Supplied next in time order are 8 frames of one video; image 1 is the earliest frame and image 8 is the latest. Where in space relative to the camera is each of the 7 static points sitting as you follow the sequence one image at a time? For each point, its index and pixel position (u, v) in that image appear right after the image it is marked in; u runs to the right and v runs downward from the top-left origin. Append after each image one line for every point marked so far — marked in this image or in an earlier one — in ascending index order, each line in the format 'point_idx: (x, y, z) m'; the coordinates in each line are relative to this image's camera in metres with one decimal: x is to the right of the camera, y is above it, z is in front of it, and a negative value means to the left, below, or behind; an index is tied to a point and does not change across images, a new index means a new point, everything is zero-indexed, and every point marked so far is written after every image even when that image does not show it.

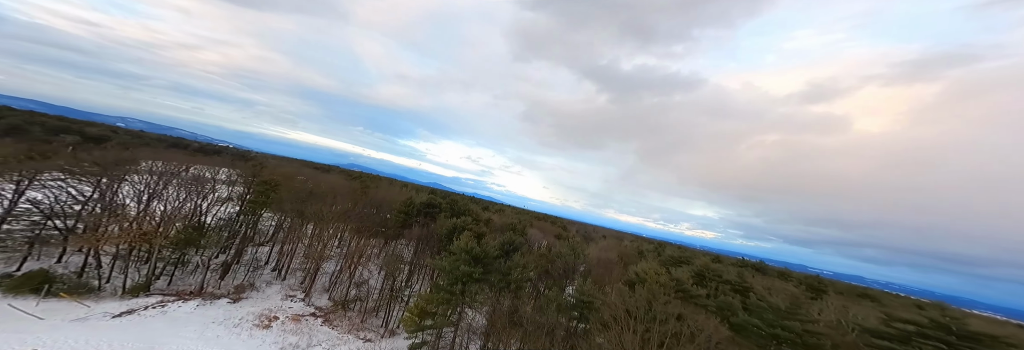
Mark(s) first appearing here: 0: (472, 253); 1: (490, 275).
0: (-1.5, -2.9, +10.4) m
1: (-0.8, -3.8, +10.6) m
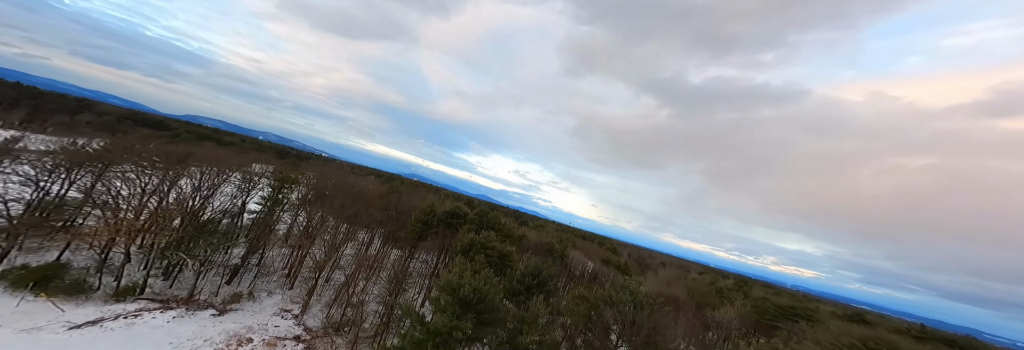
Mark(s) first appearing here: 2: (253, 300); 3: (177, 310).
0: (-1.1, -2.7, +6.5) m
1: (-0.5, -3.6, +6.6) m
2: (-13.9, -6.7, +15.1) m
3: (-14.8, -6.0, +12.5) m
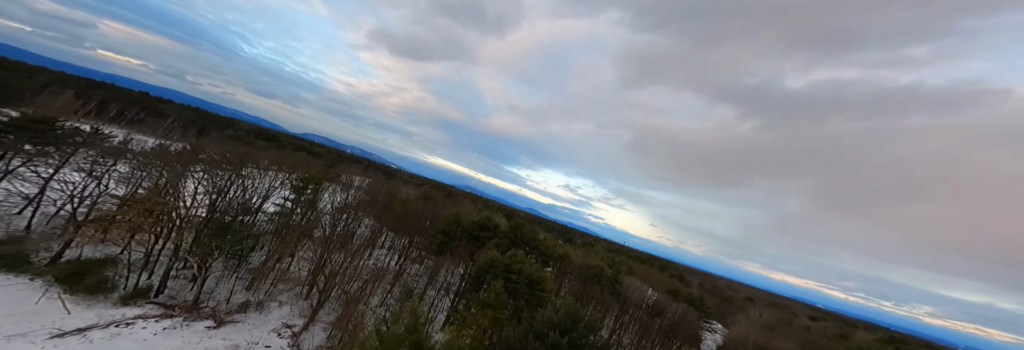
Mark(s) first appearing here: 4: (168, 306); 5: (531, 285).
0: (-1.2, -2.4, +3.4) m
1: (-0.6, -3.3, +3.3) m
2: (-12.4, -6.7, +13.9) m
3: (-13.7, -5.8, +11.5) m
4: (-15.0, -5.7, +12.3) m
5: (+0.8, -4.9, +12.5) m
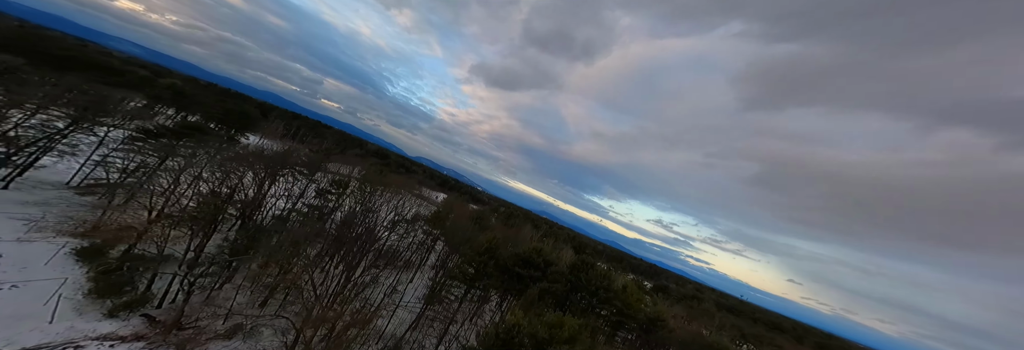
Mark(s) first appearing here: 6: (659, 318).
0: (-3.0, -1.9, -1.4) m
1: (-2.5, -2.8, -1.8) m
2: (-10.9, -6.9, +11.5) m
3: (-12.8, -5.7, +9.7) m
4: (-13.8, -5.7, +10.8) m
5: (+1.5, -5.4, +6.5) m
6: (+8.1, -8.7, +16.1) m
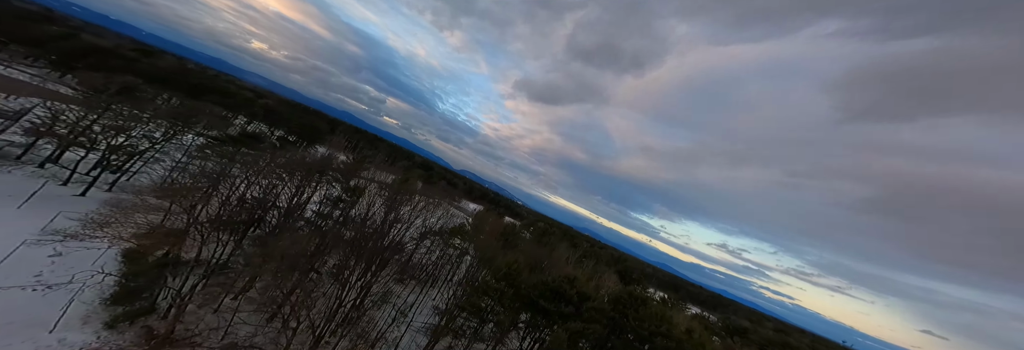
0: (-4.3, -1.7, -3.3) m
1: (-3.9, -2.6, -3.7) m
2: (-10.3, -7.2, +10.4) m
3: (-12.4, -5.9, +9.0) m
4: (-13.3, -5.9, +10.2) m
5: (+1.2, -5.7, +3.7) m
6: (+9.1, -9.6, +12.0) m
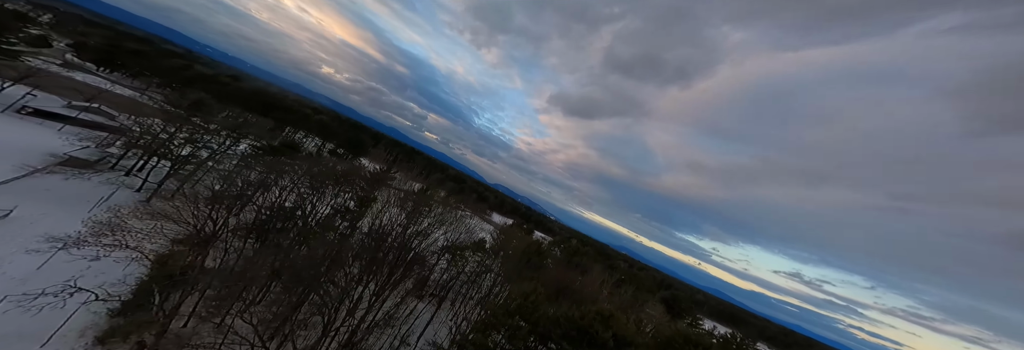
0: (-5.4, -1.2, -4.8) m
1: (-5.1, -2.1, -5.3) m
2: (-9.9, -7.3, +9.2) m
3: (-12.2, -5.9, +8.1) m
4: (-12.8, -6.0, +9.5) m
5: (+0.8, -5.7, +1.2) m
6: (+9.5, -10.1, +8.4) m
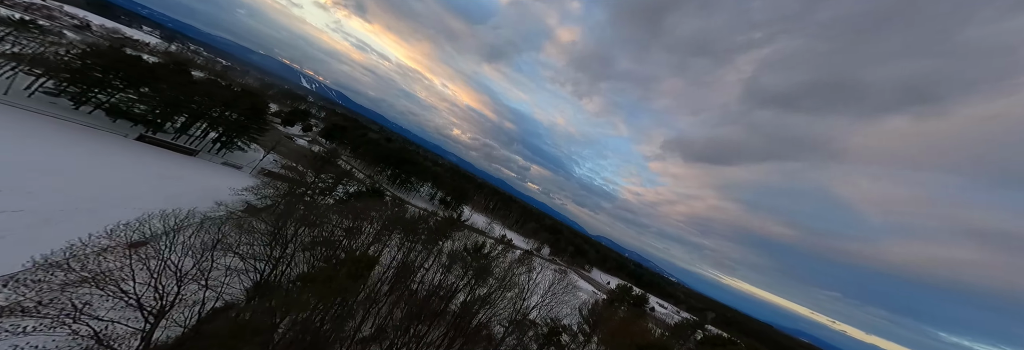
0: (-9.7, +1.2, -9.7) m
1: (-9.6, +0.4, -10.5) m
2: (-9.4, -7.4, +3.7) m
3: (-11.8, -5.9, +3.7) m
4: (-12.0, -6.1, +5.2) m
5: (-2.0, -4.2, -7.1) m
6: (+8.4, -9.7, -4.3) m
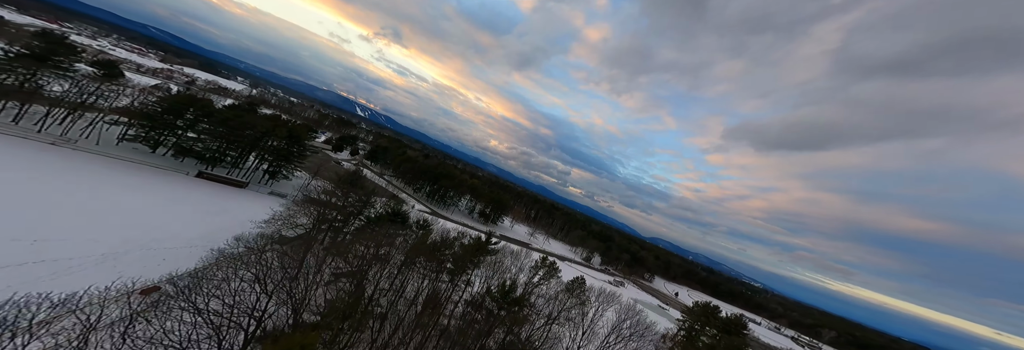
0: (-11.9, +0.9, -15.5) m
1: (-11.9, +0.1, -16.3) m
2: (-9.0, -7.9, -2.5) m
3: (-11.6, -6.6, -2.1) m
4: (-11.5, -6.9, -0.6) m
5: (-3.6, -3.9, -14.1) m
6: (+7.5, -8.5, -13.0) m
